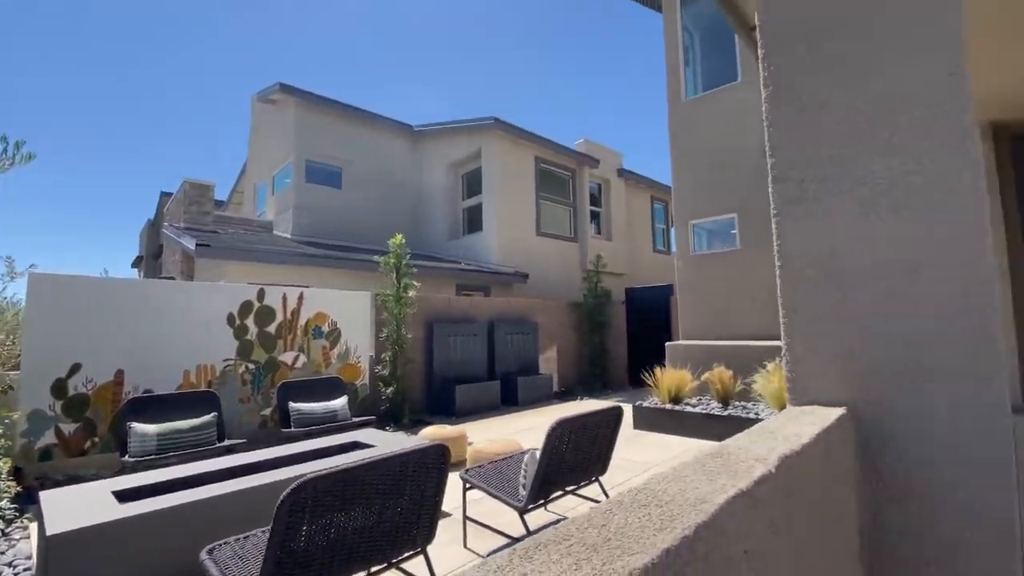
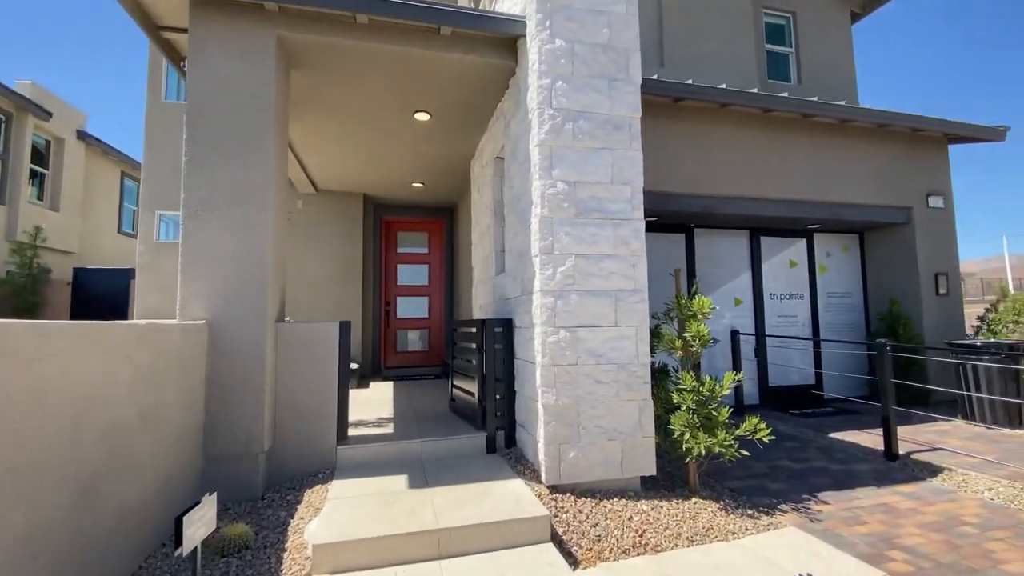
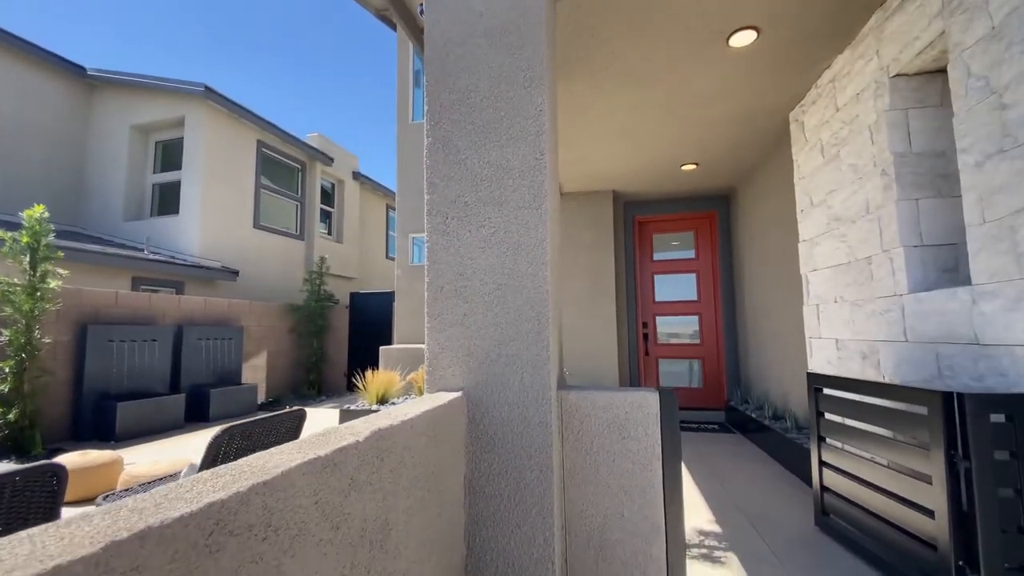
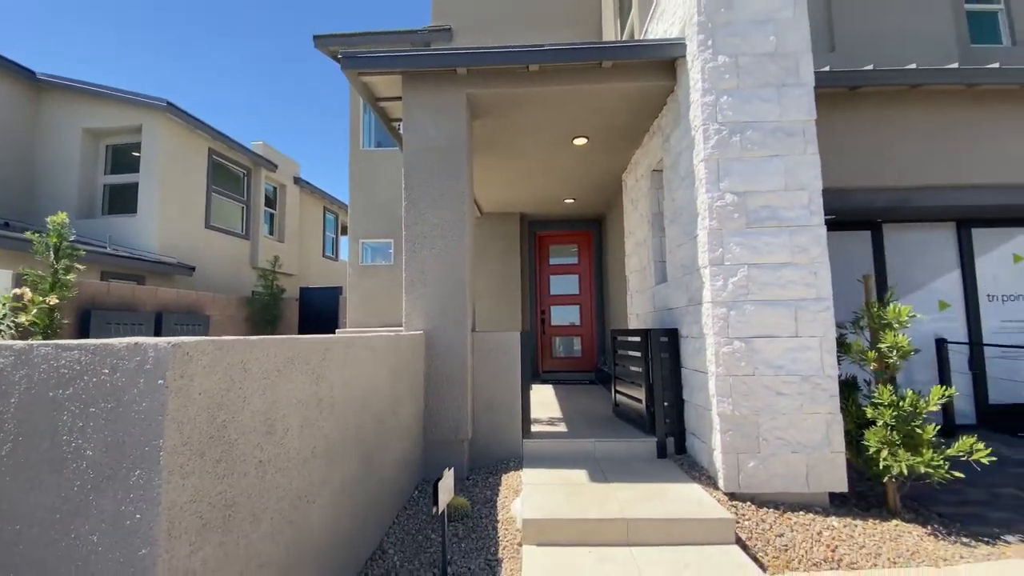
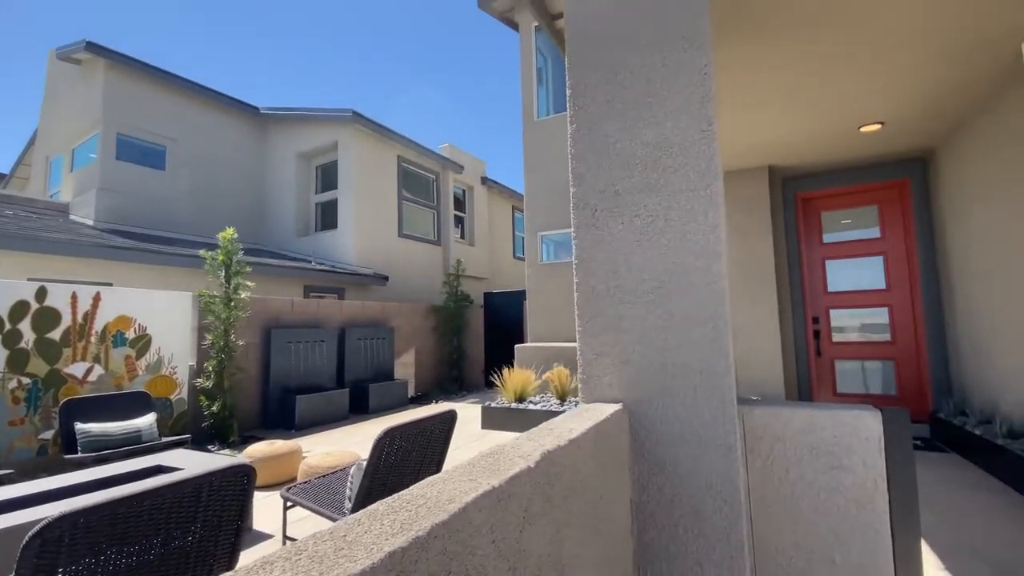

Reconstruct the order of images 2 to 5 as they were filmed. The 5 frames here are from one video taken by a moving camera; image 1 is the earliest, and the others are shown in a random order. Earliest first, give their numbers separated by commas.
5, 3, 4, 2
